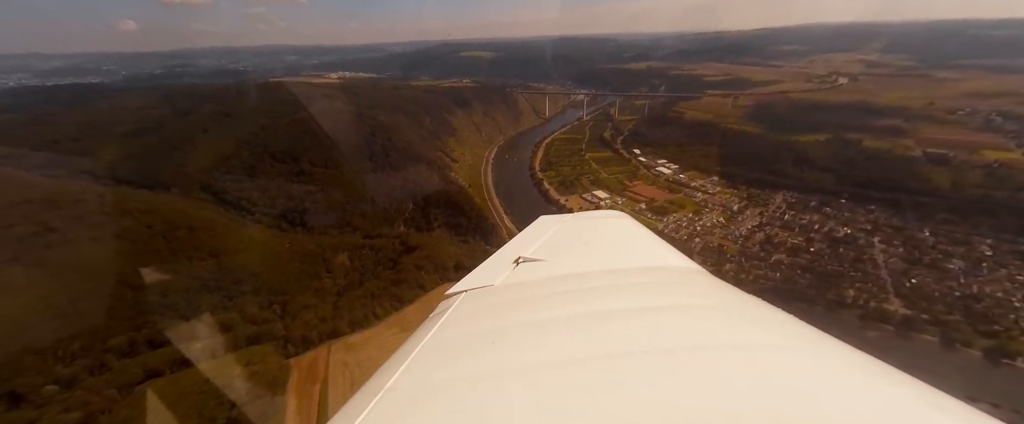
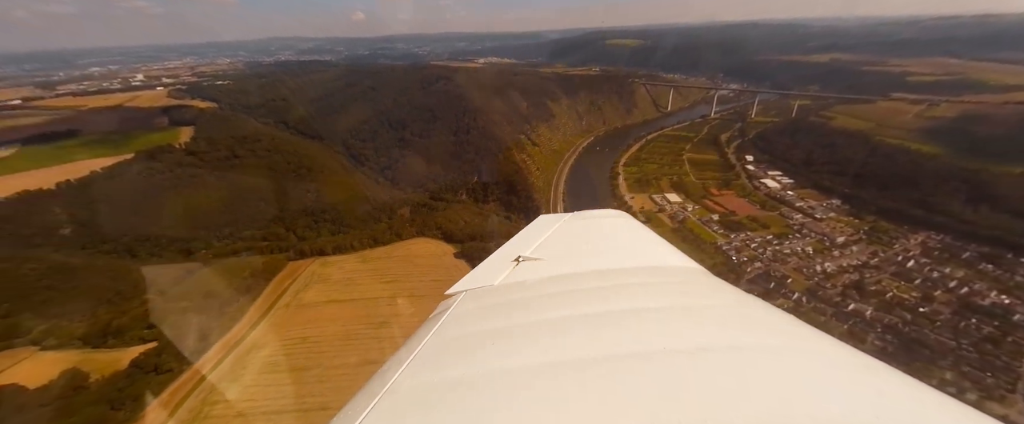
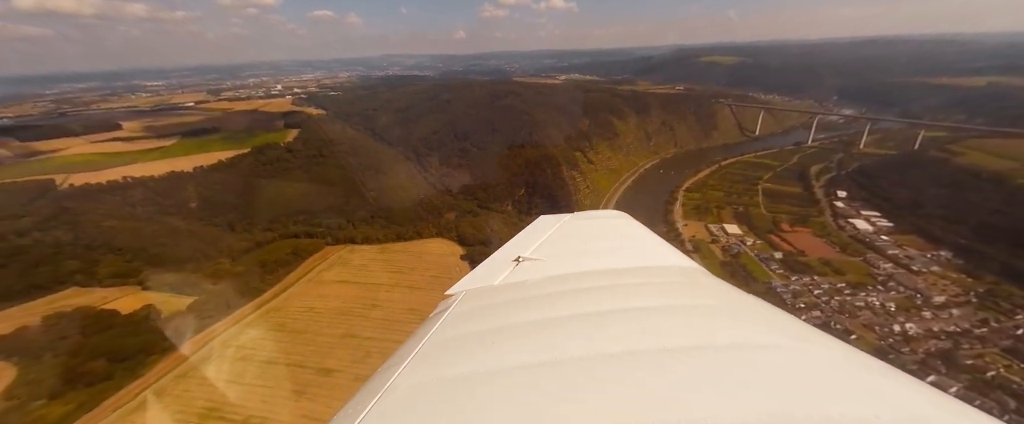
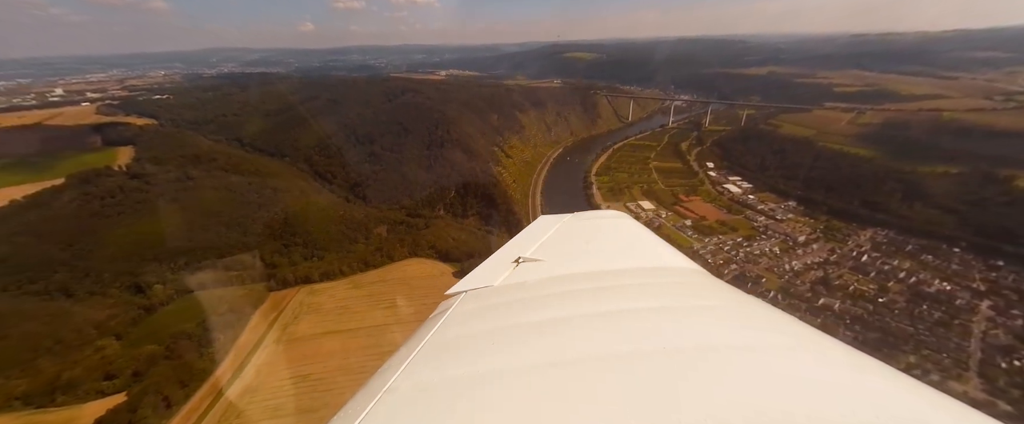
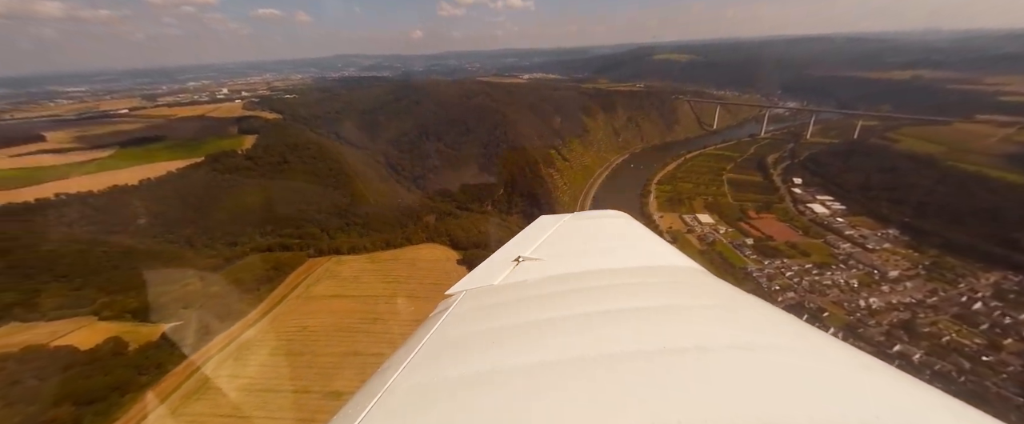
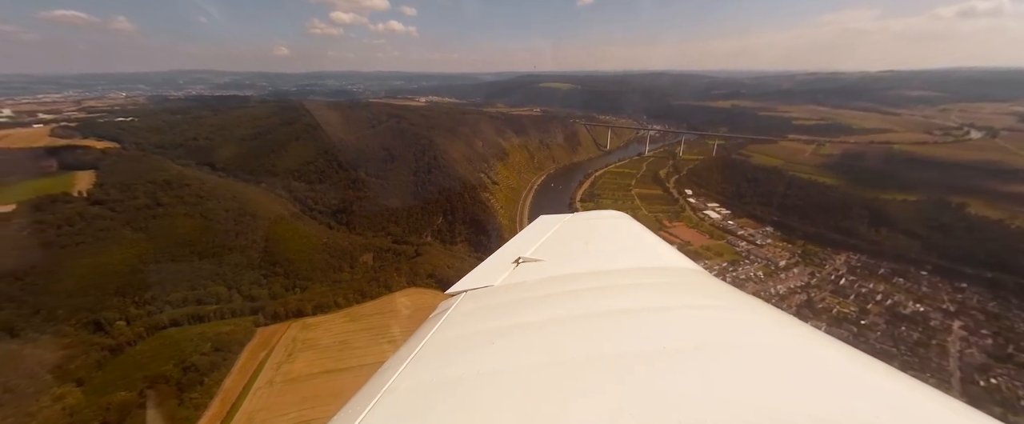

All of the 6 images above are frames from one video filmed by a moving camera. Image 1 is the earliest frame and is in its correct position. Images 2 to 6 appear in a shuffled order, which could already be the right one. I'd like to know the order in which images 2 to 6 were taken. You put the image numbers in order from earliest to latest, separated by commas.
6, 4, 2, 5, 3
